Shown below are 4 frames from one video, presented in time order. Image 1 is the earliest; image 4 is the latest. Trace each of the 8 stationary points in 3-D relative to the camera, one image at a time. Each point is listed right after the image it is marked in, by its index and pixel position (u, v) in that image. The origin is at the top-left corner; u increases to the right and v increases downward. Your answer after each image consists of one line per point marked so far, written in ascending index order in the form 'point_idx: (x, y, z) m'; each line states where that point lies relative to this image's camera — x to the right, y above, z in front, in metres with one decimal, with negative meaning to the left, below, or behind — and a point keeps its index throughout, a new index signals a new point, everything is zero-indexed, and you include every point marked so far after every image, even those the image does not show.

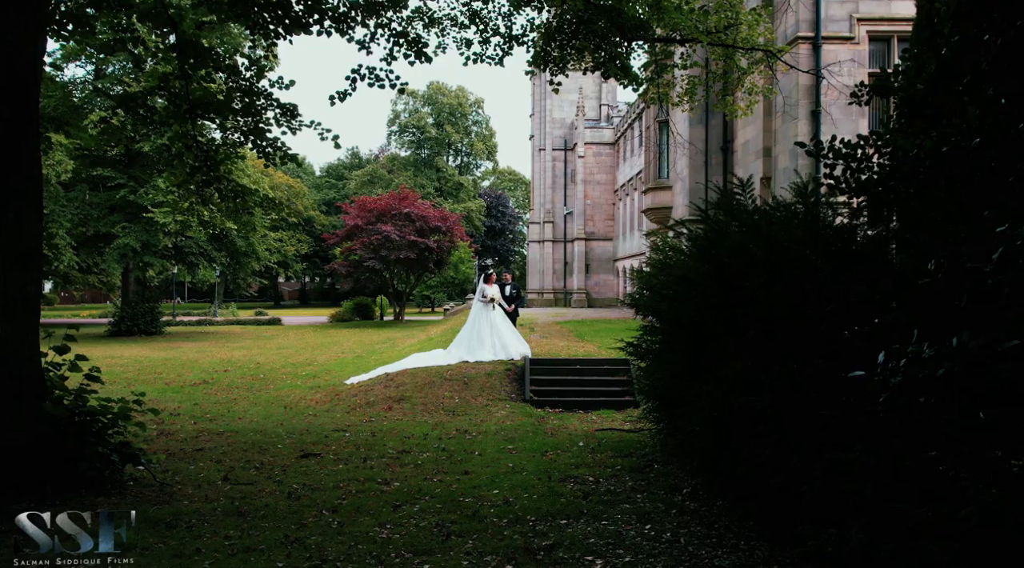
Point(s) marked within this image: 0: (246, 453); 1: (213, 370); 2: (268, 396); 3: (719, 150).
0: (-3.0, -1.9, +8.6) m
1: (-6.9, -2.0, +17.6) m
2: (-4.2, -1.9, +13.3) m
3: (+5.3, +3.4, +19.8) m
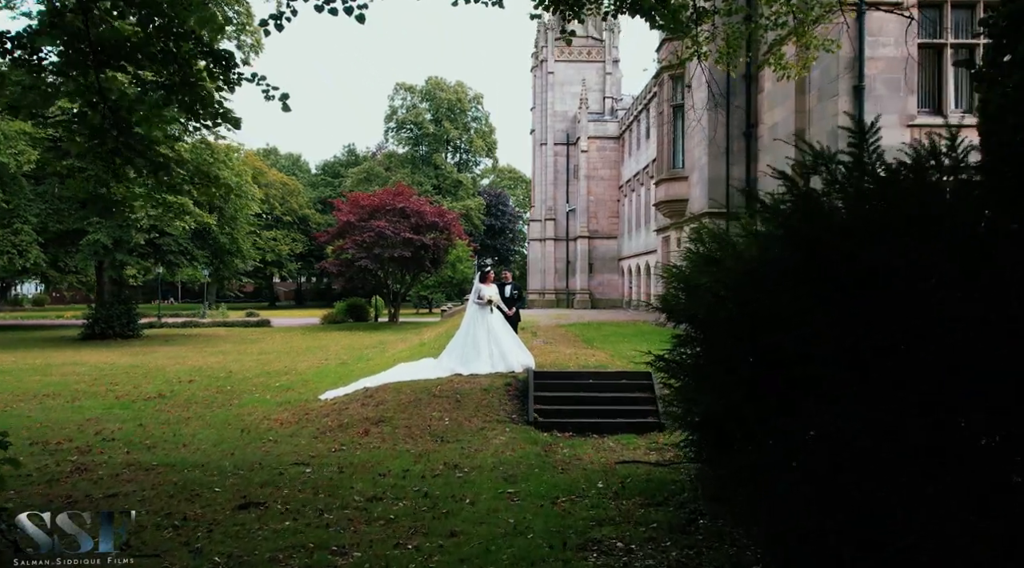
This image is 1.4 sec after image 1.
0: (-3.0, -1.9, +6.7) m
1: (-6.8, -2.0, +15.7) m
2: (-4.2, -1.9, +11.3) m
3: (+5.3, +3.4, +17.9) m
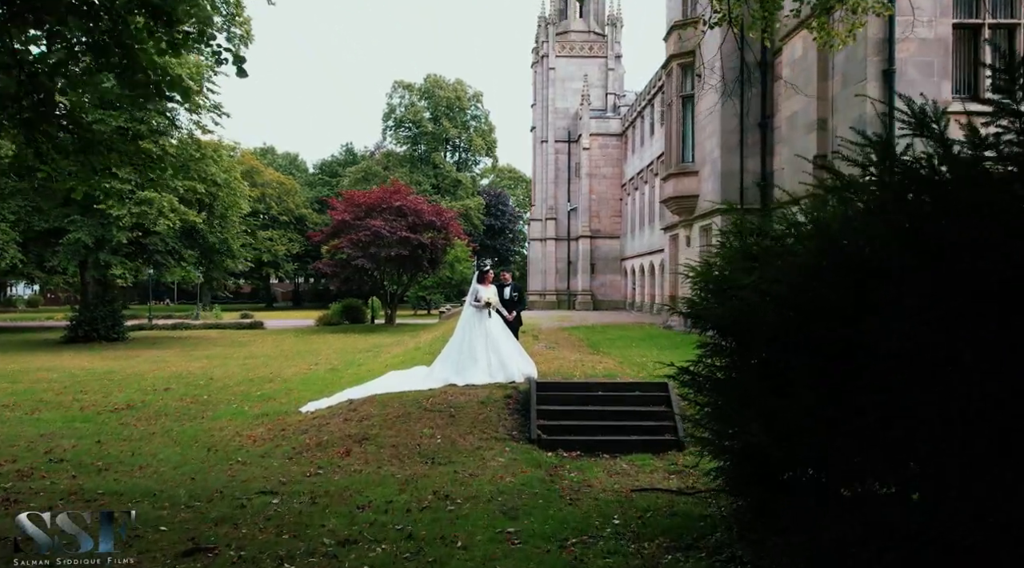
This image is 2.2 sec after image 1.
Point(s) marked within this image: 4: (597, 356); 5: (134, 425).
0: (-3.0, -1.9, +5.6) m
1: (-6.8, -2.0, +14.6) m
2: (-4.2, -1.9, +10.3) m
3: (+5.3, +3.4, +16.8) m
4: (+1.5, -1.3, +13.5) m
5: (-5.3, -2.0, +10.8) m
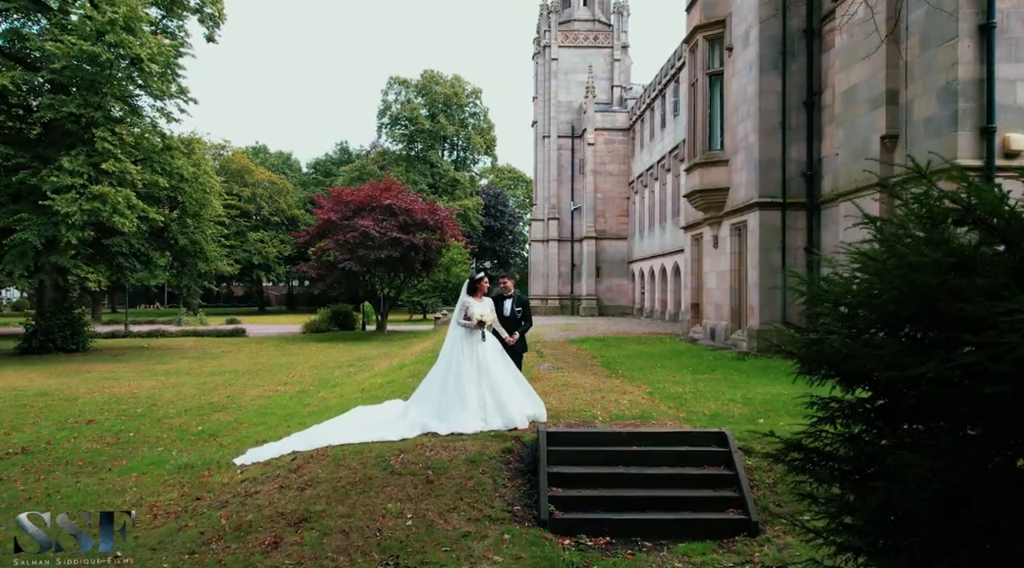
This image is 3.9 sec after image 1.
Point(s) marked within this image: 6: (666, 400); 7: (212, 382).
0: (-3.0, -2.0, +3.0) m
1: (-6.8, -2.1, +12.0) m
2: (-4.2, -2.1, +7.6) m
3: (+5.3, +3.3, +14.2) m
4: (+1.5, -1.4, +10.9) m
5: (-5.3, -2.1, +8.2) m
6: (+1.9, -1.4, +9.3) m
7: (-6.8, -2.2, +17.4) m
